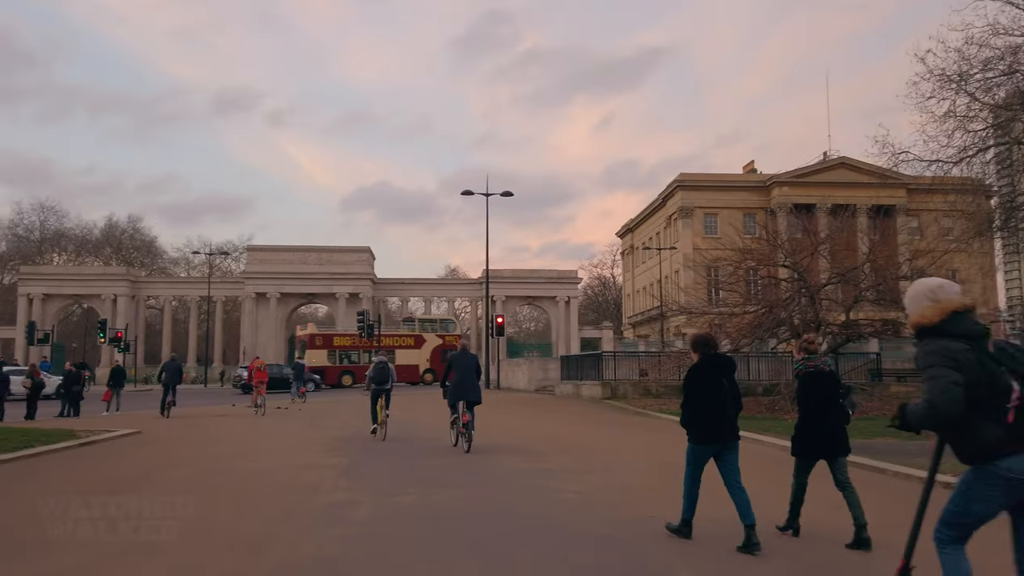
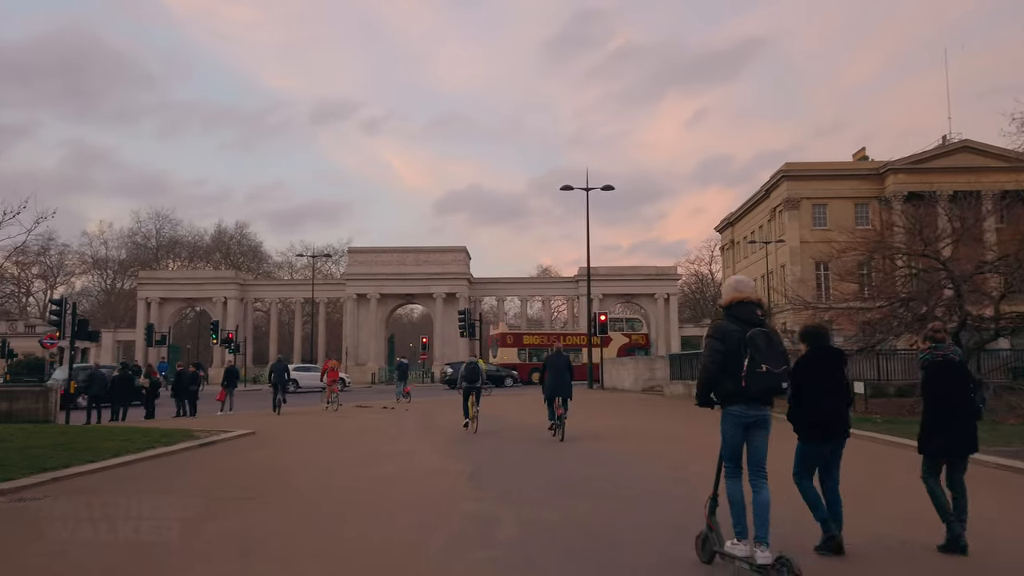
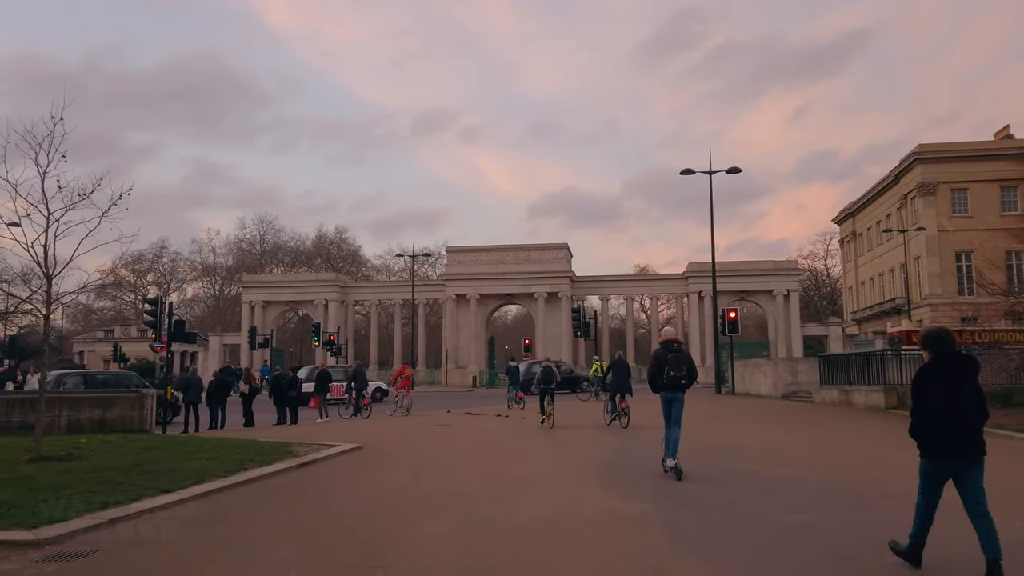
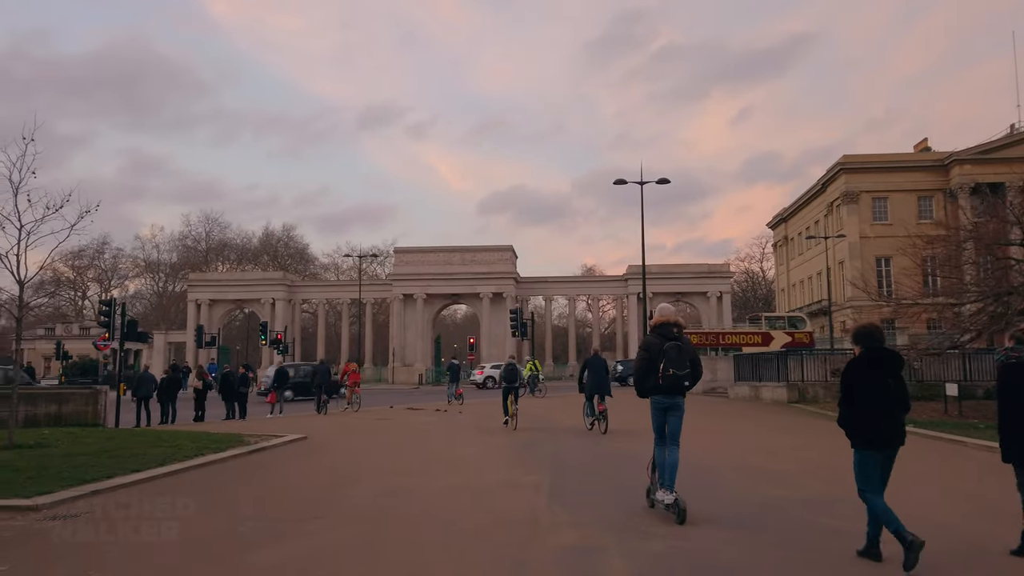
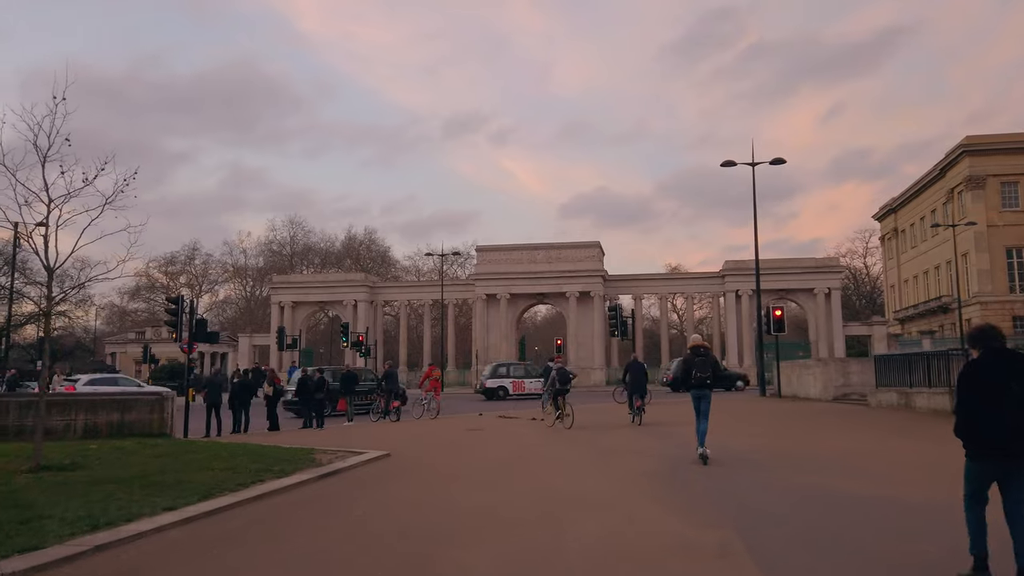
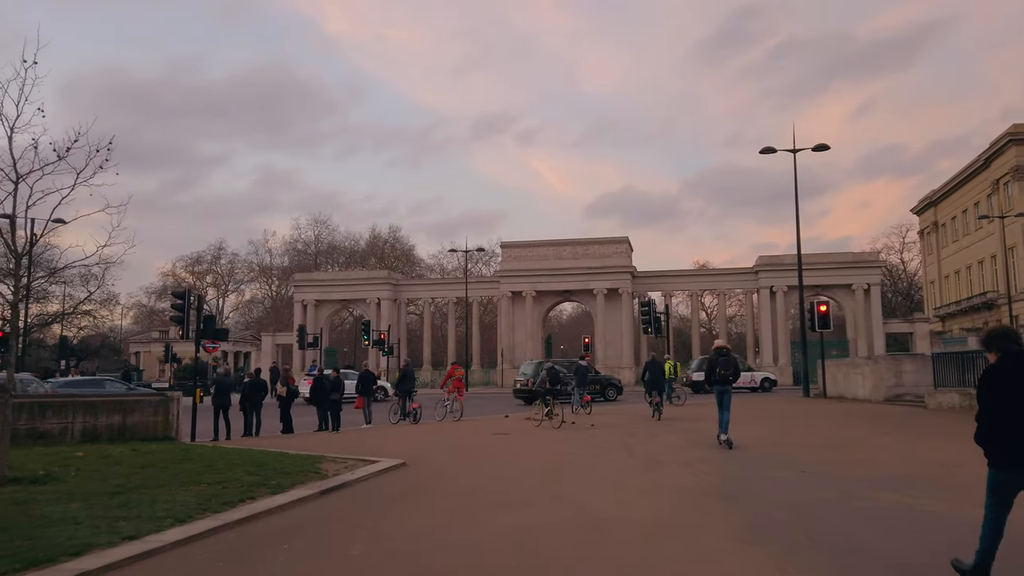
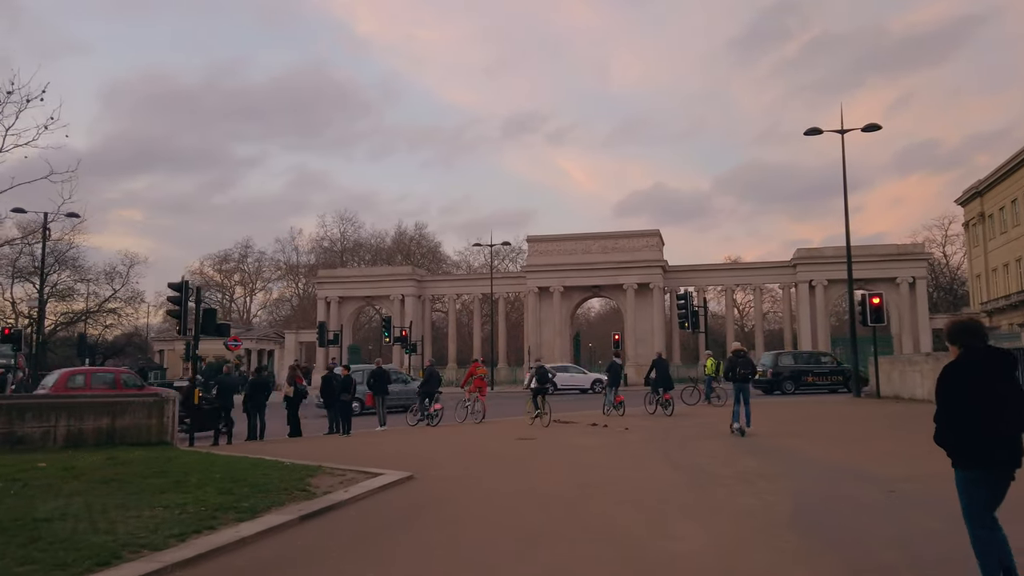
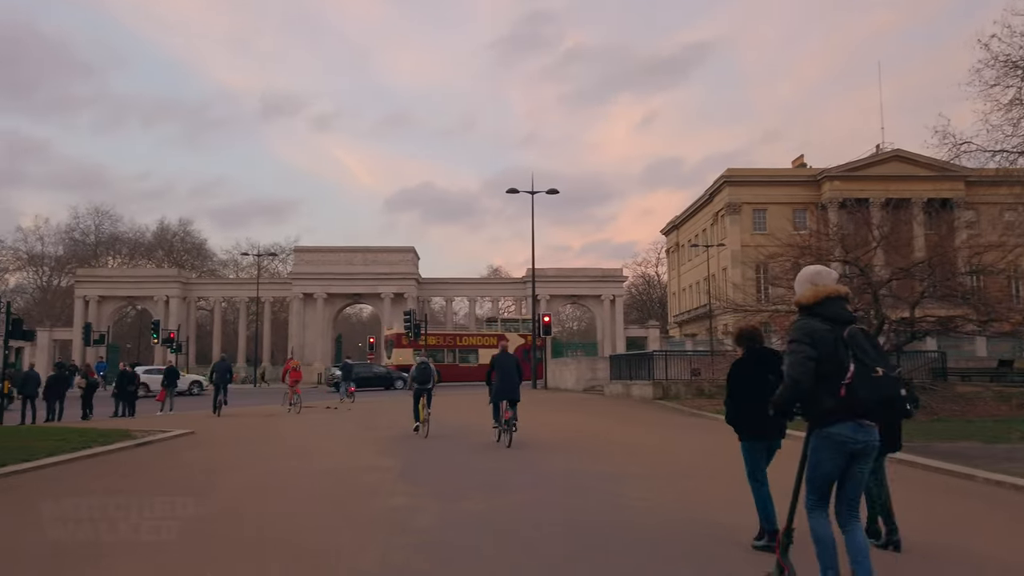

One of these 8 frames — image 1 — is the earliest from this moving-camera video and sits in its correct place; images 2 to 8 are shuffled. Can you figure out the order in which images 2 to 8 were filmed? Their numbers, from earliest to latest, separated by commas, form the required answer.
8, 2, 4, 3, 5, 6, 7
